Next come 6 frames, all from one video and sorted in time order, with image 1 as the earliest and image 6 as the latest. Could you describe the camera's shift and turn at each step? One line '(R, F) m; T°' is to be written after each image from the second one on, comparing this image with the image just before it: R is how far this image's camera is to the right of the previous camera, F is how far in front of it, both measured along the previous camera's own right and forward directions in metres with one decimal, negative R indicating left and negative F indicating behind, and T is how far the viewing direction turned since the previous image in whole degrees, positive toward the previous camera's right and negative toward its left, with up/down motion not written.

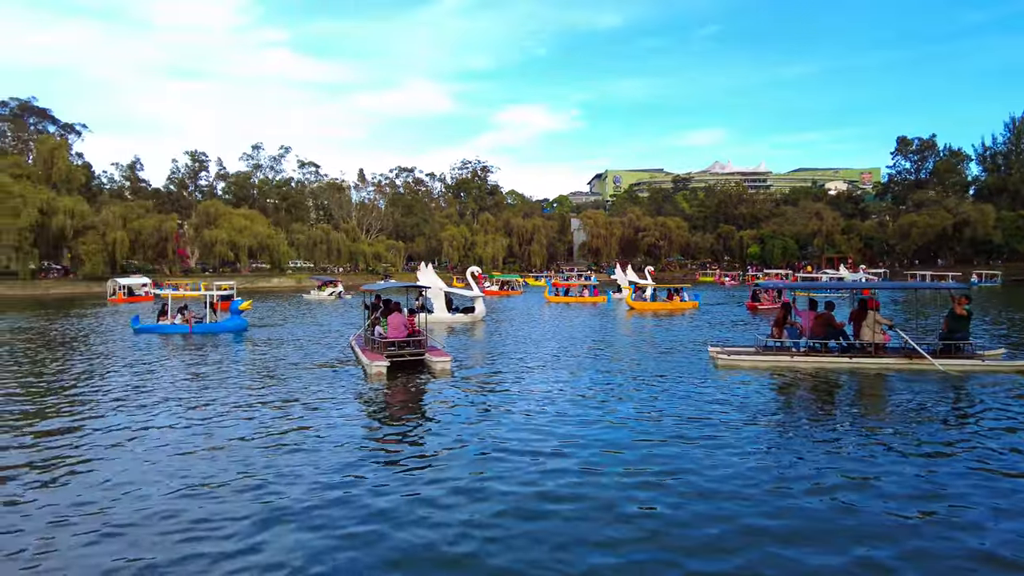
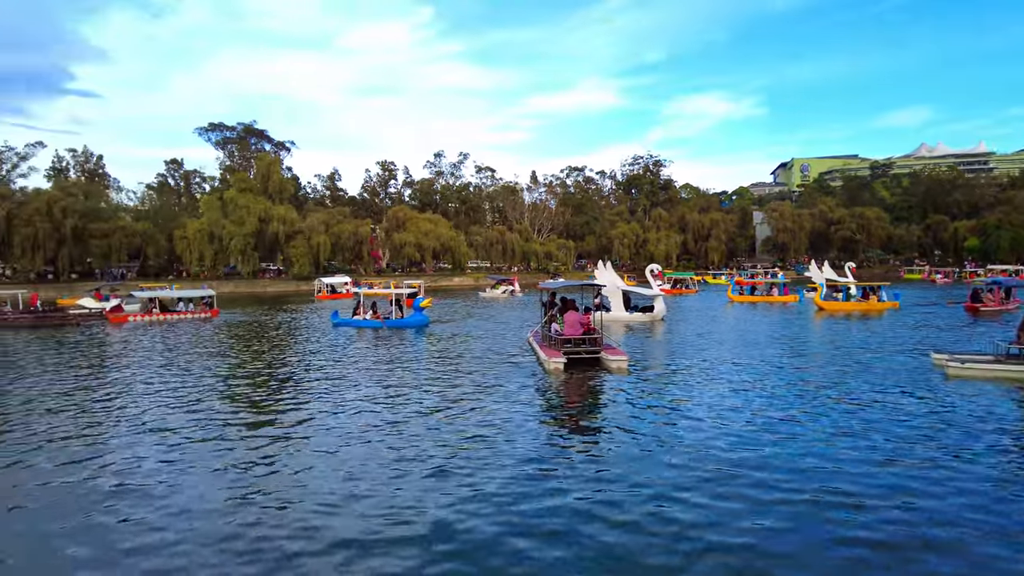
(+0.1, 0.0) m; -15°
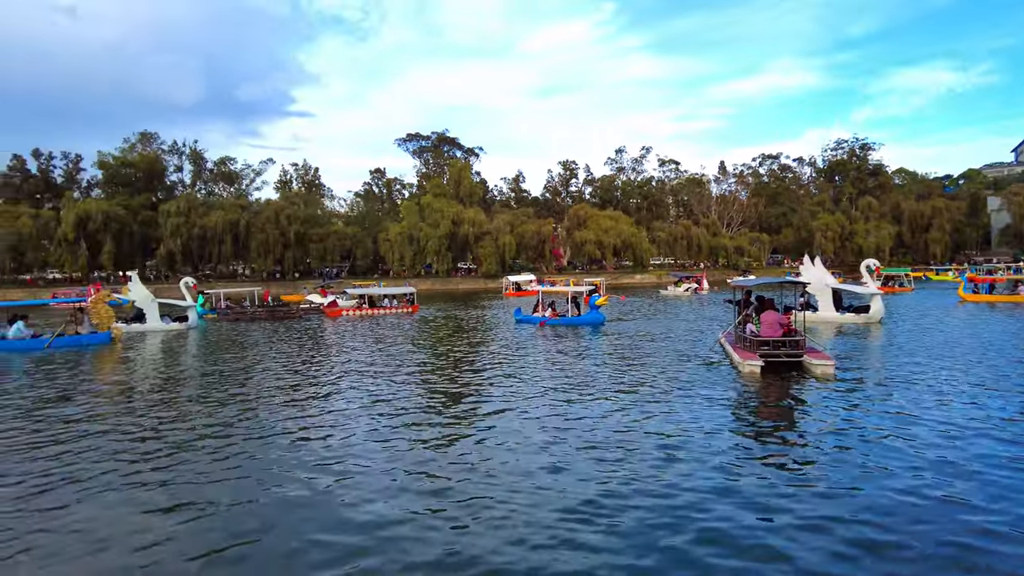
(-0.1, +0.3) m; -16°
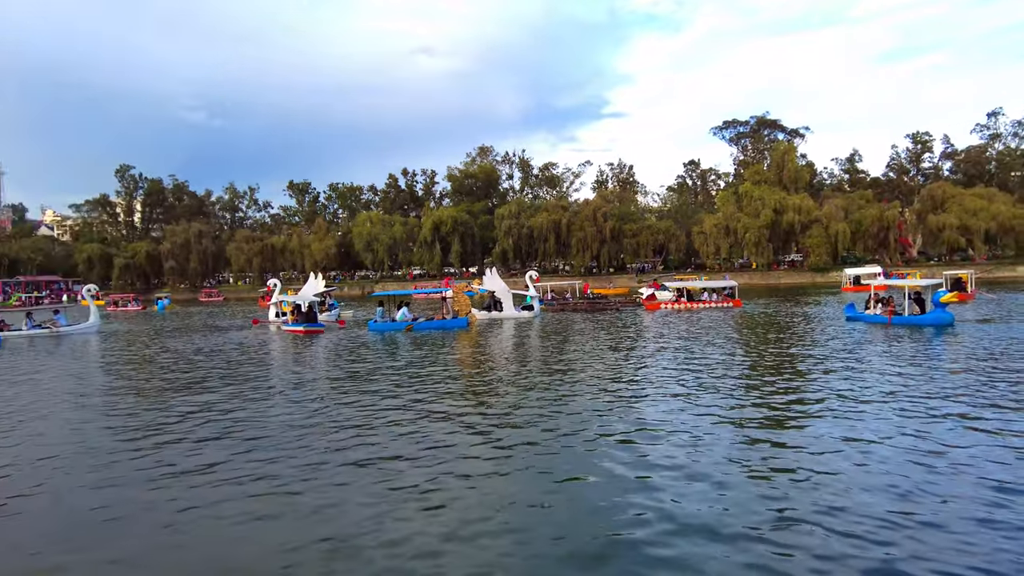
(-0.6, +0.4) m; -26°
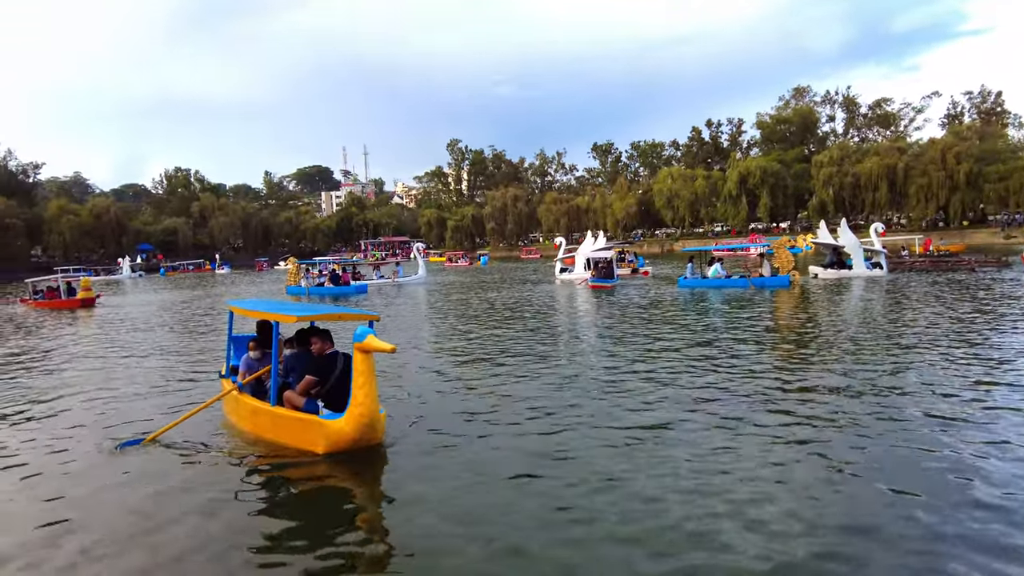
(-0.5, +1.3) m; -25°
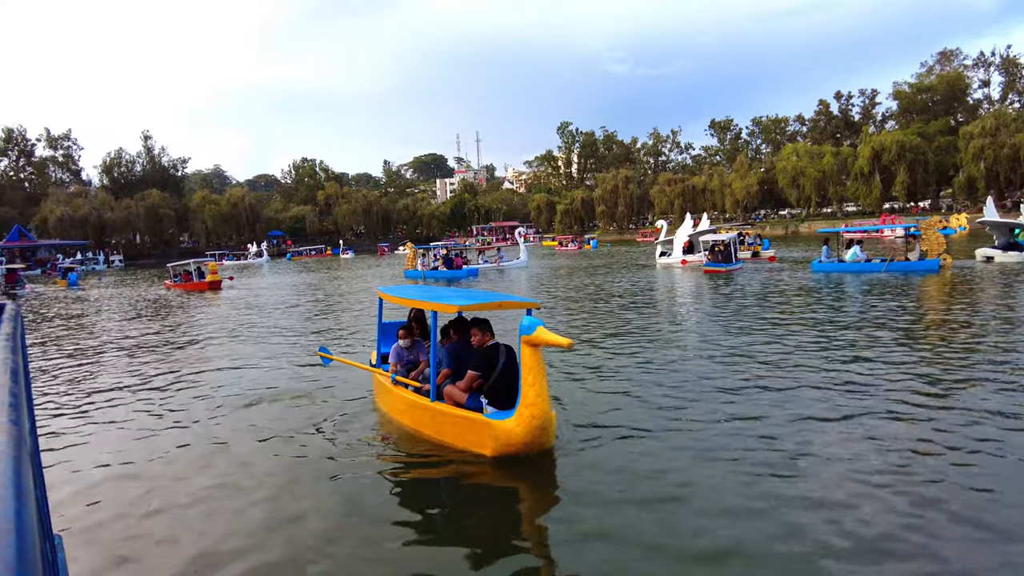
(-0.2, +0.2) m; -10°
